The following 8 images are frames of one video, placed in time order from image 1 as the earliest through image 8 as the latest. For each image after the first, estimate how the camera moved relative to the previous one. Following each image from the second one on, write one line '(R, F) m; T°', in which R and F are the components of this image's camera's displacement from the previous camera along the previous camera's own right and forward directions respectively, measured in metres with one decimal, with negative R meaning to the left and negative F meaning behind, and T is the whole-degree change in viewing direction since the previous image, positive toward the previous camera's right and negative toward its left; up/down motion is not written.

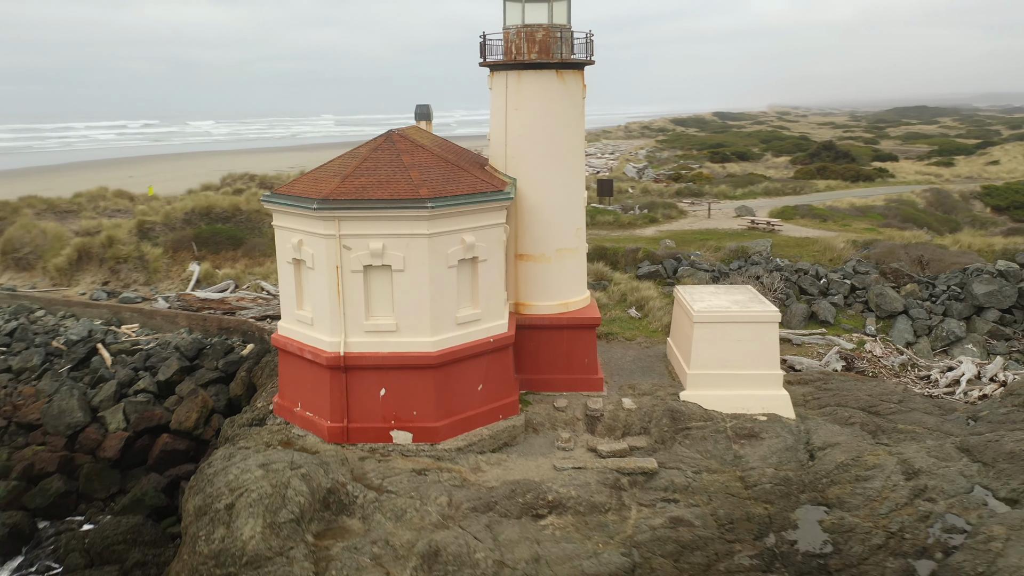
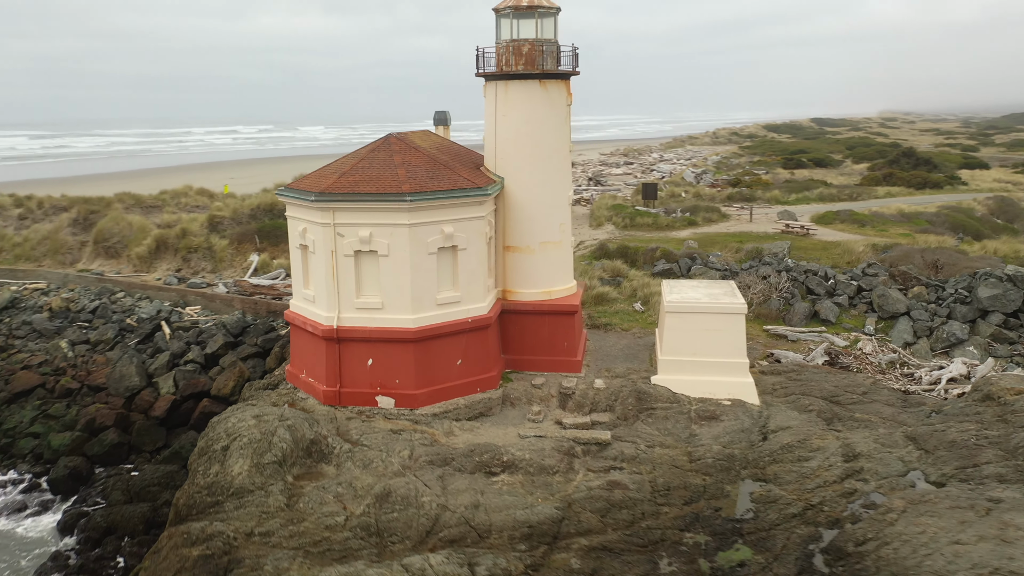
(+1.3, -0.9) m; -7°
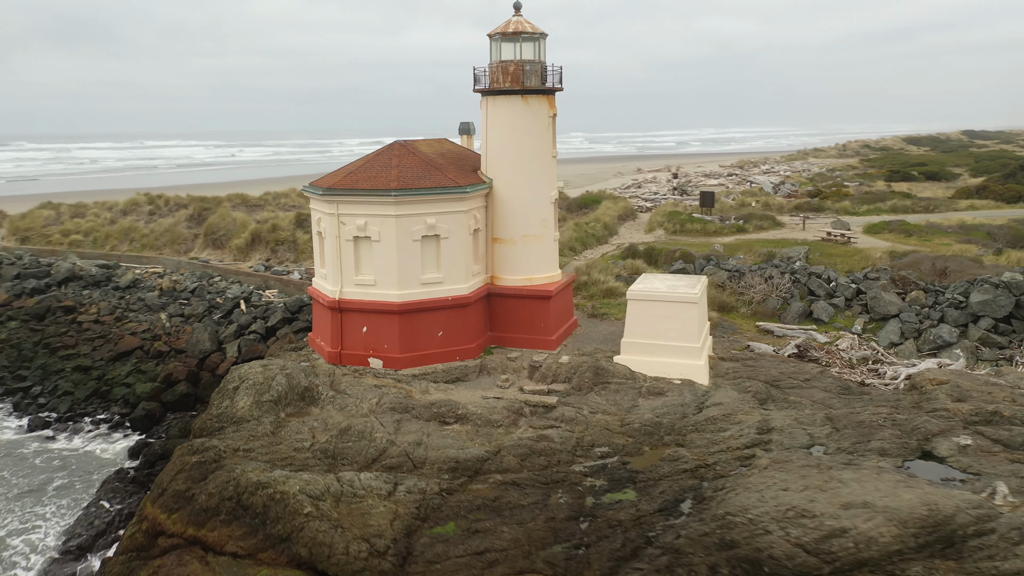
(+2.1, -1.4) m; -10°
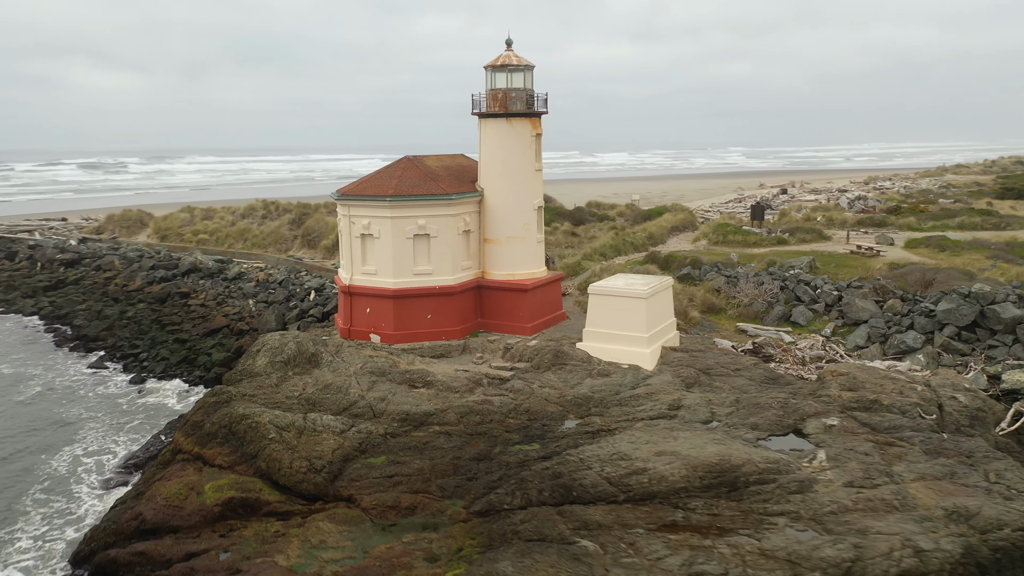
(+2.7, -1.7) m; -10°
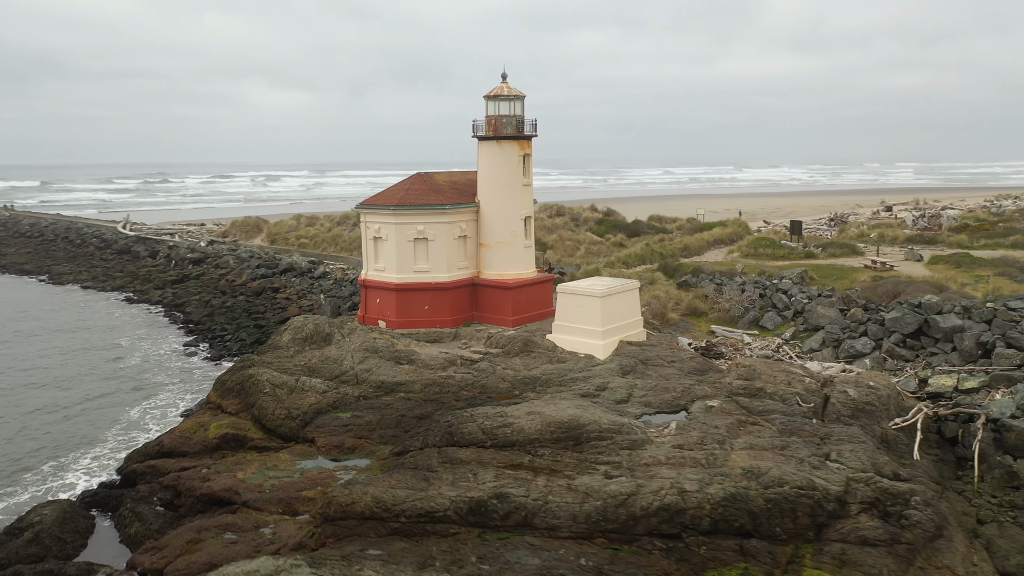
(+3.0, -1.9) m; -10°
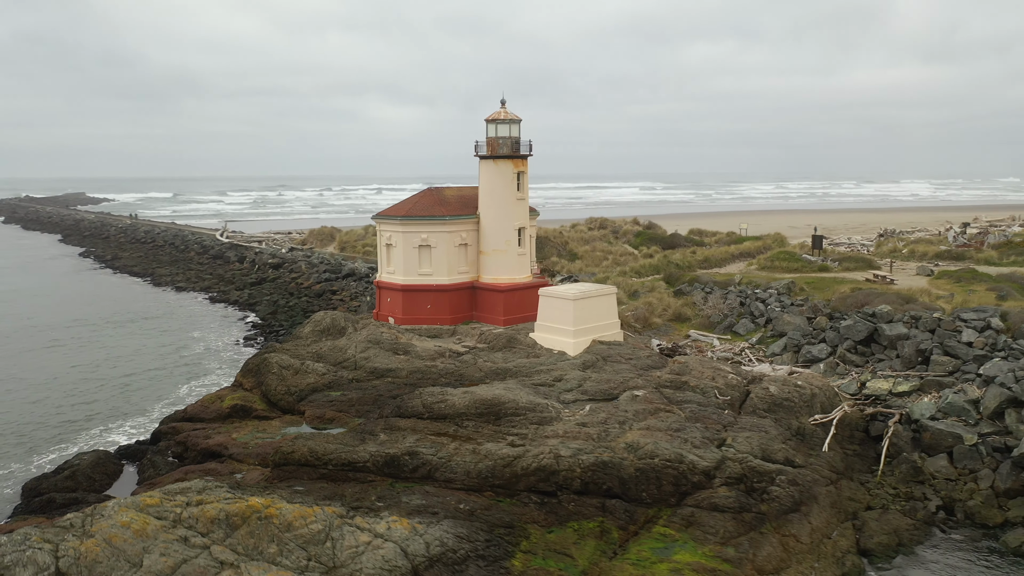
(+2.5, -1.6) m; -8°
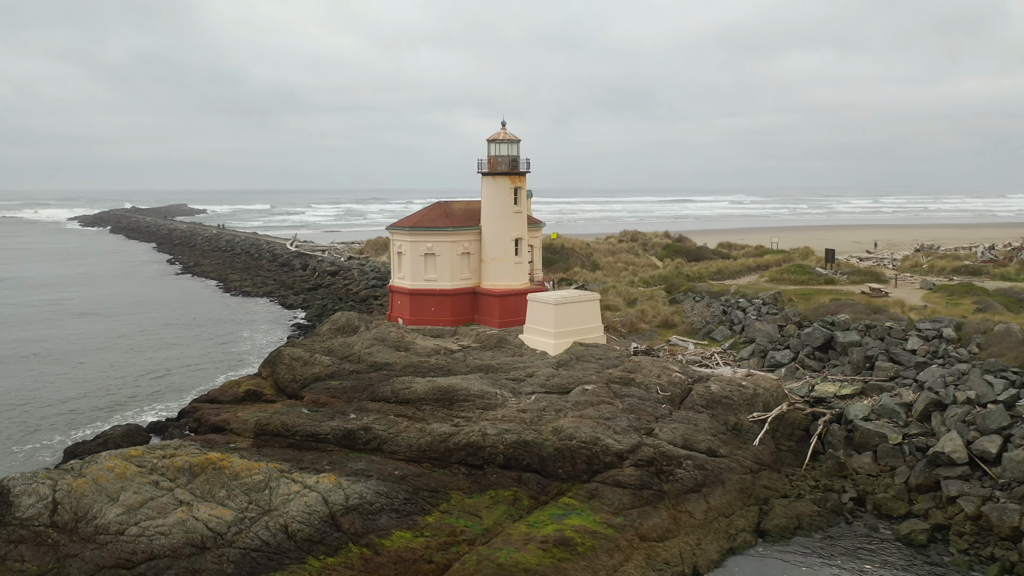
(+2.1, -1.5) m; -6°
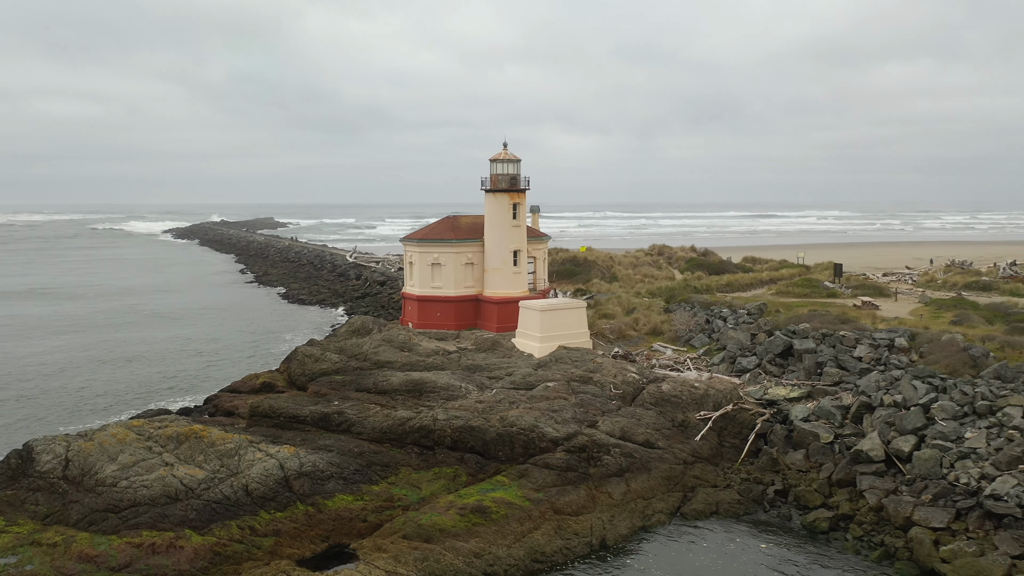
(+2.1, -1.5) m; -6°
